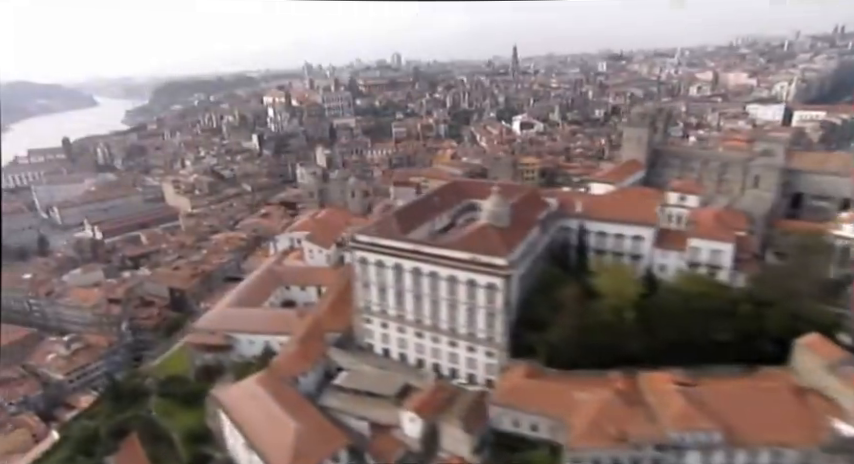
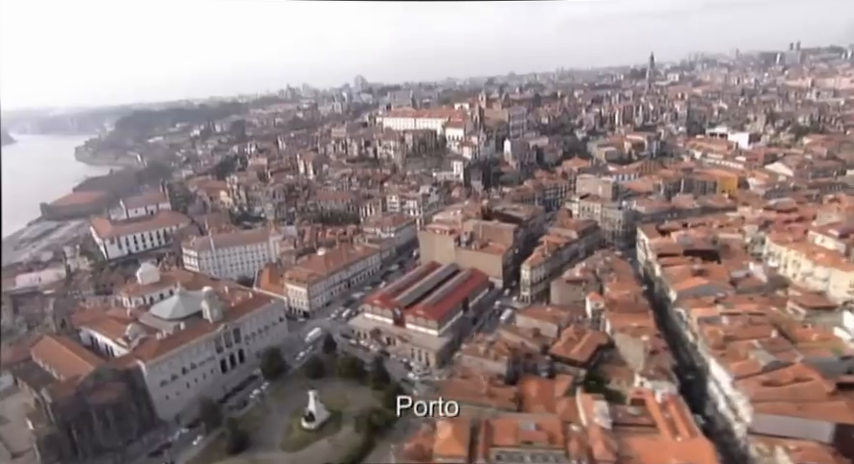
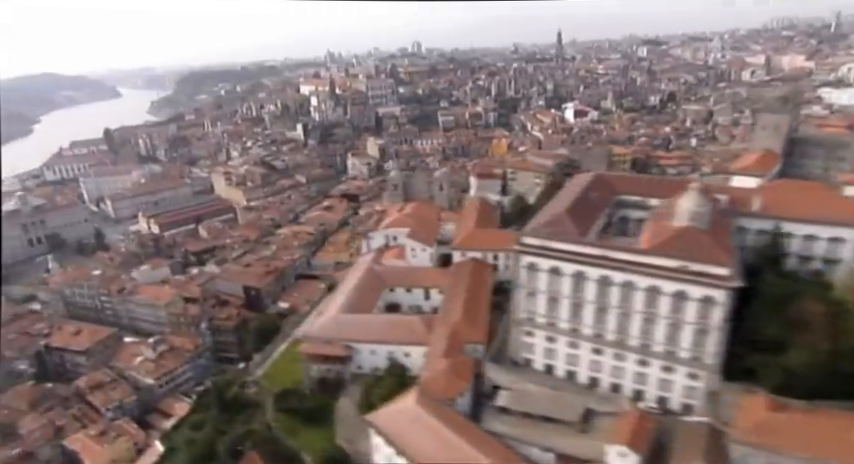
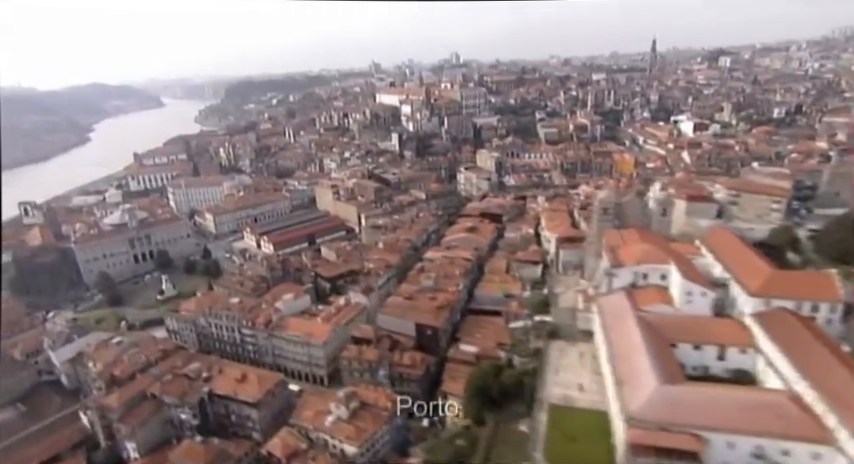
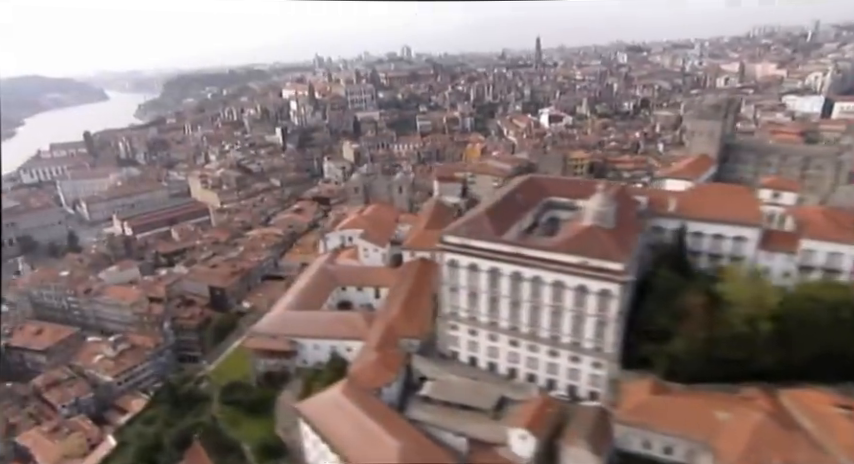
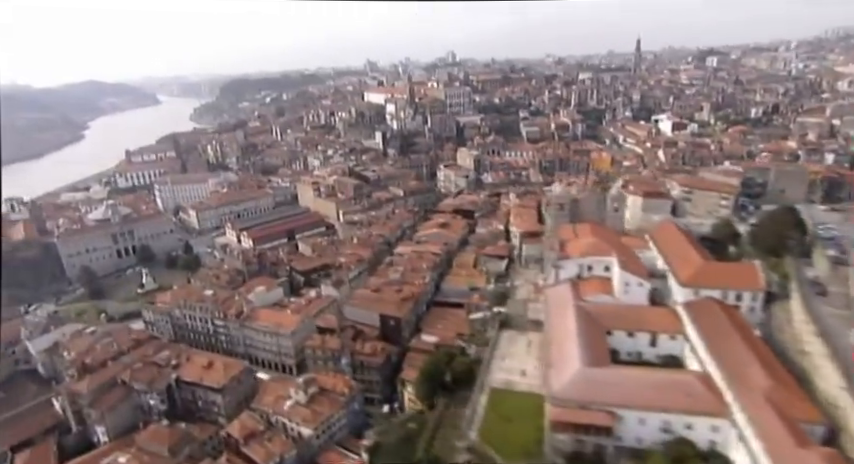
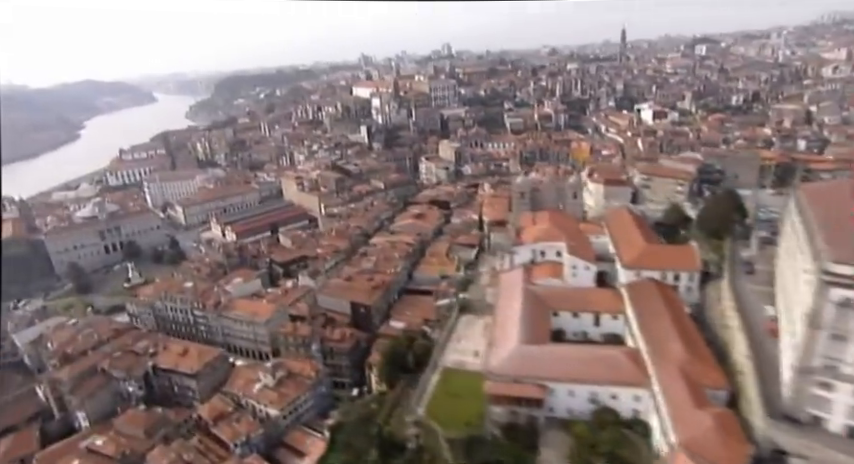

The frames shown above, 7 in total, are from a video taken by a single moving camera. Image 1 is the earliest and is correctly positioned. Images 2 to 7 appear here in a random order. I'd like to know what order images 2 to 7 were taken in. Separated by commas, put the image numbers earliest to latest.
5, 3, 7, 6, 4, 2
